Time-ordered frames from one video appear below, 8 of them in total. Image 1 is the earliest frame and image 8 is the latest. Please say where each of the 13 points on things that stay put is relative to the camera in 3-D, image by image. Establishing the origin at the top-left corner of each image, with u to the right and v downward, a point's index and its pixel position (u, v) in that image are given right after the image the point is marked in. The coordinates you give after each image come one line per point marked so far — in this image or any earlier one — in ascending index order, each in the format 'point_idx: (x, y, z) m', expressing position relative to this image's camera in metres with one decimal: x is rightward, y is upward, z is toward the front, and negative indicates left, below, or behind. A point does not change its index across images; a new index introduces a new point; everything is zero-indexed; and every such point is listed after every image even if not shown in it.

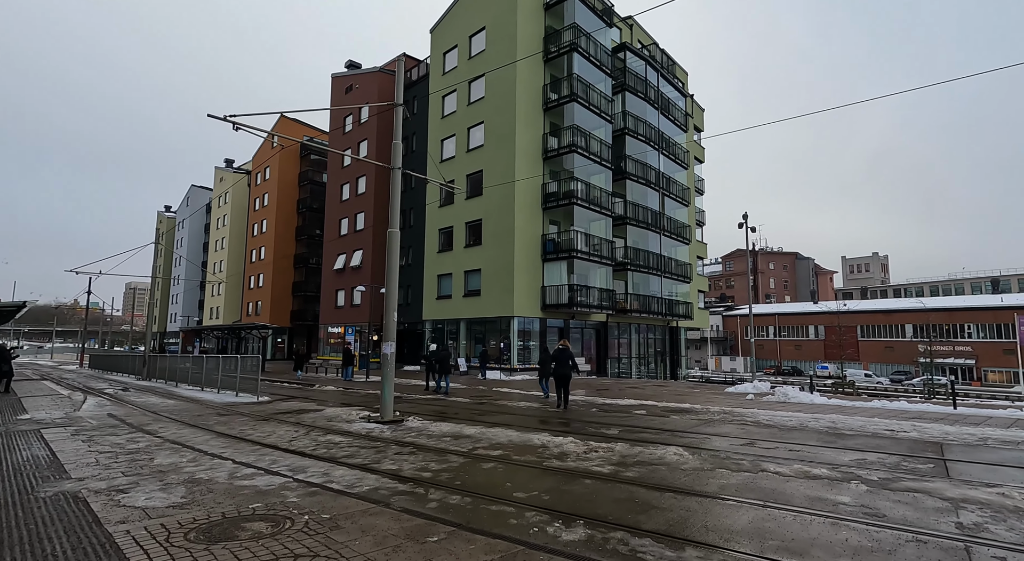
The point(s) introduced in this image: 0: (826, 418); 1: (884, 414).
0: (+7.2, -3.1, +12.1) m
1: (+9.4, -3.4, +13.4) m
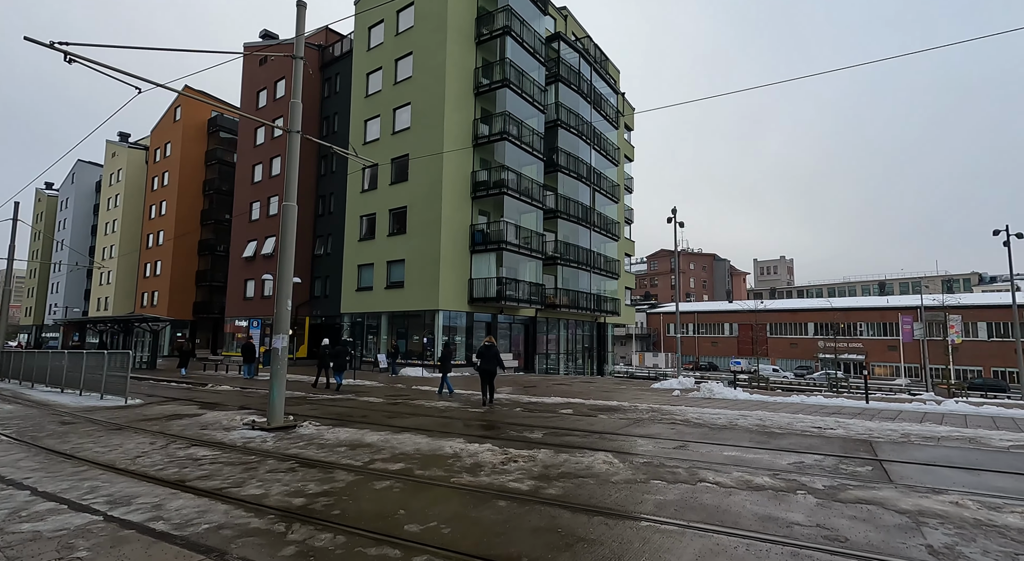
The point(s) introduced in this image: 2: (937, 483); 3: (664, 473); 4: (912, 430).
0: (+5.4, -3.0, +11.8) m
1: (+7.4, -3.2, +13.4) m
2: (+4.8, -2.3, +6.0) m
3: (+1.8, -2.3, +6.3) m
4: (+7.7, -2.9, +10.2) m
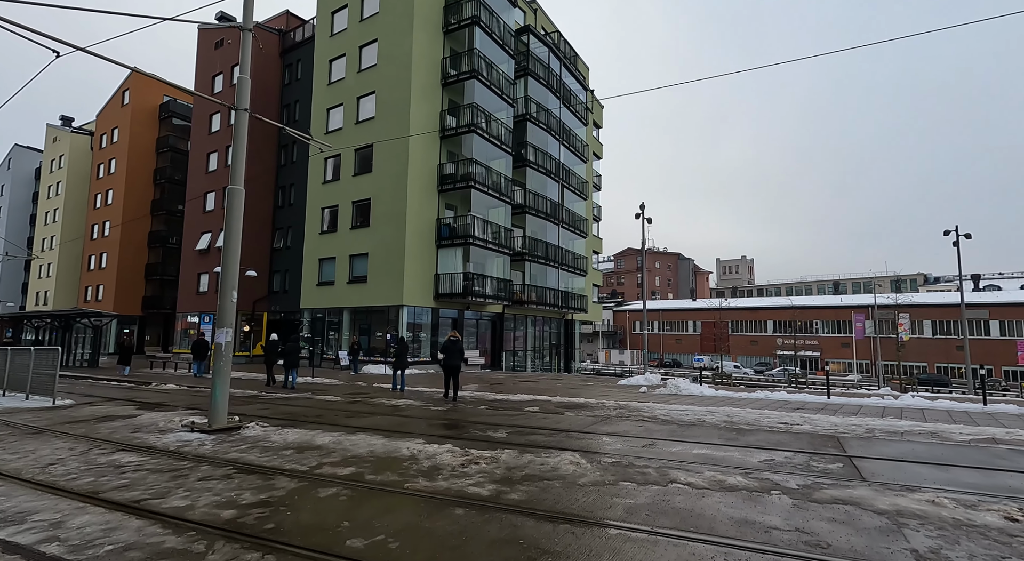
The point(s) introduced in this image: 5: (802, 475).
0: (+4.6, -2.9, +11.6) m
1: (+6.5, -3.1, +13.3) m
2: (+4.4, -2.2, +5.9) m
3: (+1.4, -2.2, +6.0) m
4: (+7.0, -2.8, +10.3) m
5: (+3.3, -2.2, +6.1) m
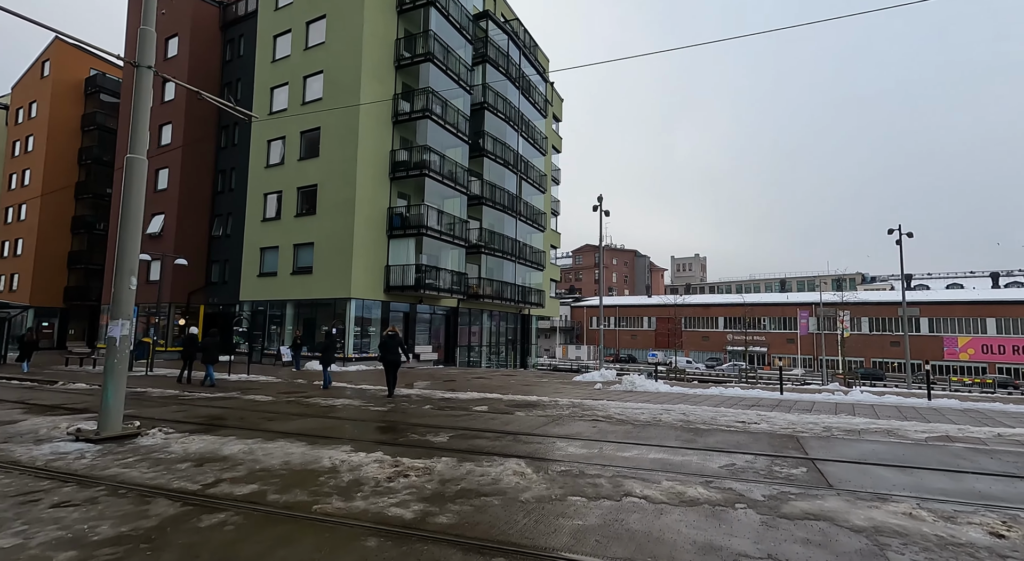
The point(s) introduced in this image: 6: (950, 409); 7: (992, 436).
0: (+3.5, -2.7, +11.2) m
1: (+5.2, -3.0, +13.0) m
2: (+3.8, -2.1, +5.4) m
3: (+0.7, -2.0, +5.3) m
4: (+6.0, -2.7, +10.0) m
5: (+2.7, -2.1, +5.6) m
6: (+10.3, -3.0, +12.5) m
7: (+7.7, -2.5, +8.5) m
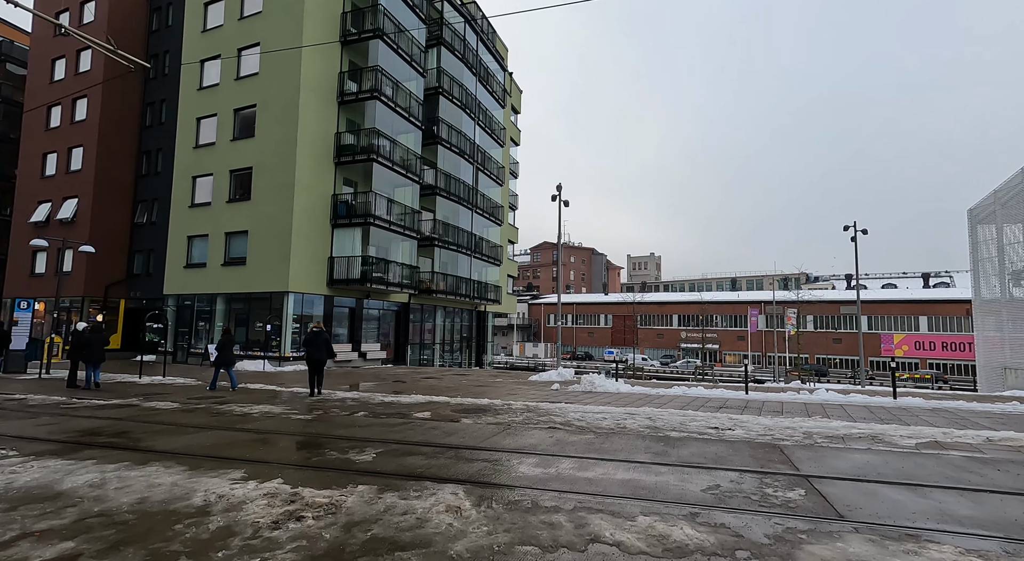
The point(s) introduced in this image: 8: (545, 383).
0: (+2.5, -2.5, +10.1) m
1: (+4.1, -2.8, +12.1) m
2: (+3.2, -2.0, +4.4) m
3: (+0.2, -1.9, +4.0) m
4: (+5.1, -2.5, +9.1) m
5: (+2.1, -2.0, +4.4) m
6: (+9.2, -2.9, +11.9) m
7: (+6.9, -2.4, +7.7) m
8: (+1.1, -3.4, +17.3) m
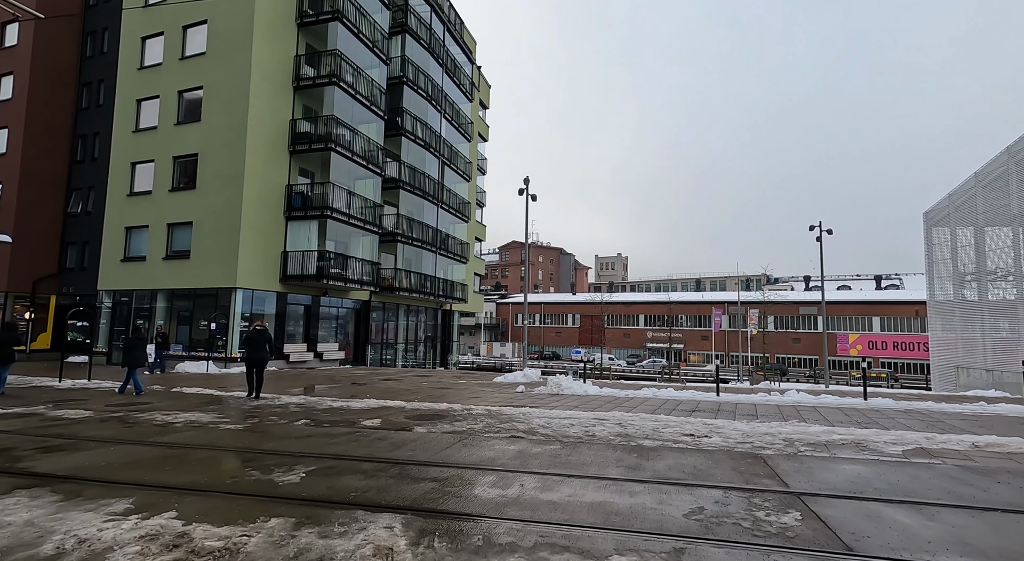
0: (+1.7, -2.4, +9.4) m
1: (+3.2, -2.7, +11.5) m
2: (+2.8, -1.9, +3.7) m
3: (-0.2, -1.8, +3.2) m
4: (+4.4, -2.4, +8.6) m
5: (+1.7, -1.9, +3.7) m
6: (+8.3, -2.8, +11.6) m
7: (+6.3, -2.3, +7.3) m
8: (0.0, -3.3, +16.5) m
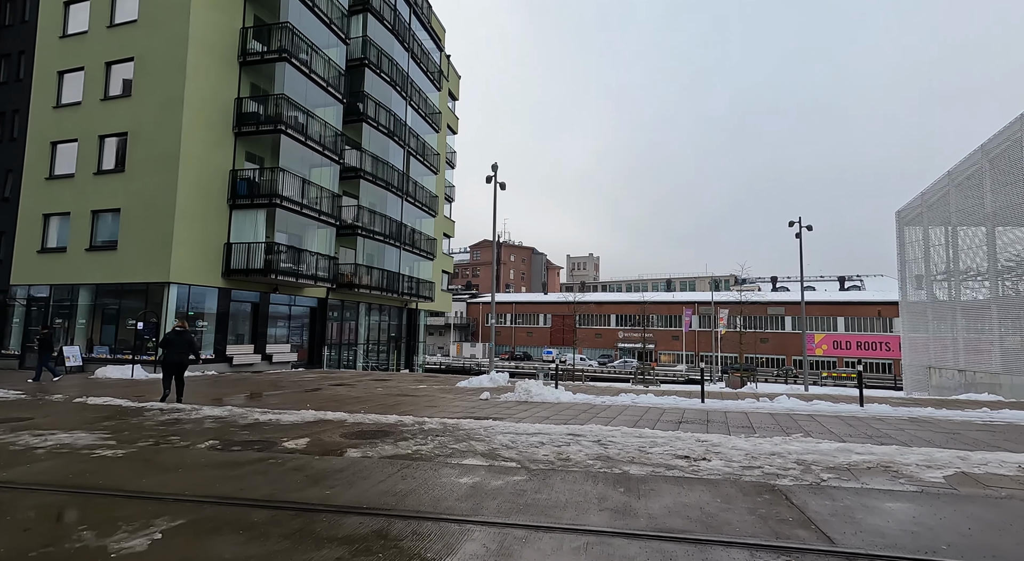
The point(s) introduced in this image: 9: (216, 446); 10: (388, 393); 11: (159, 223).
0: (+1.1, -2.3, +7.9) m
1: (+2.5, -2.6, +10.1) m
2: (+2.5, -1.8, +2.3) m
3: (-0.4, -1.6, +1.6) m
4: (+3.9, -2.3, +7.2) m
5: (+1.4, -1.7, +2.3) m
6: (+7.6, -2.7, +10.5) m
7: (+5.8, -2.2, +6.1) m
8: (-1.0, -3.1, +15.0) m
9: (-4.1, -2.2, +7.3) m
10: (-3.4, -3.1, +14.5) m
11: (-12.2, +2.0, +18.4) m
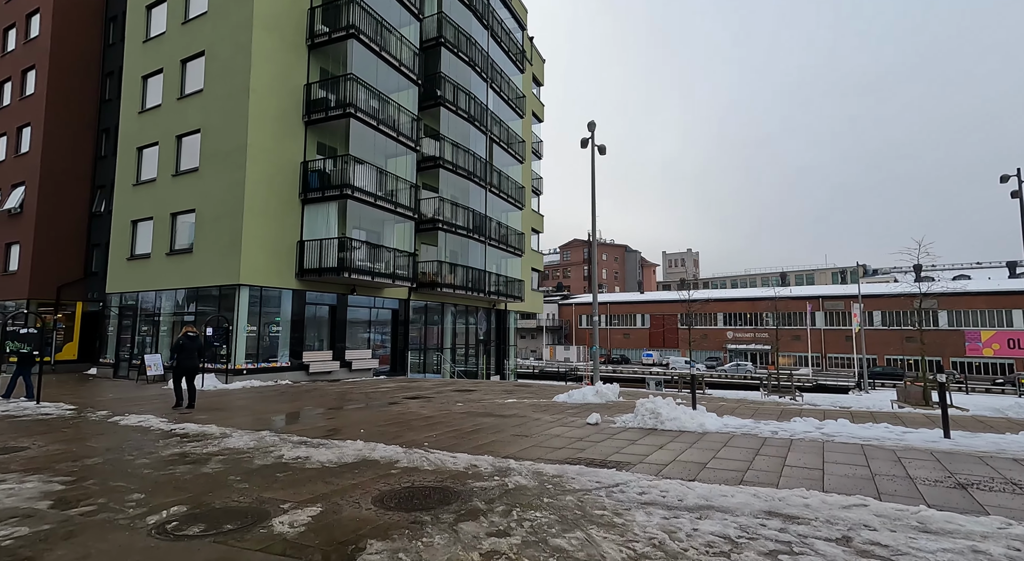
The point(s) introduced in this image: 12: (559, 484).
0: (+2.4, -1.9, +4.3) m
1: (+4.1, -2.1, +6.1) m
2: (+2.7, -1.3, -1.5) m
3: (-0.3, -1.2, -1.7) m
4: (+4.9, -1.8, +3.1) m
5: (+1.7, -1.3, -1.4) m
6: (+9.2, -2.1, +5.6) m
7: (+6.6, -1.6, +1.6) m
8: (+1.5, -2.8, +11.5) m
9: (-2.9, -2.0, +4.5) m
10: (-0.9, -2.8, +11.5) m
11: (-9.0, +1.9, +17.0) m
12: (+0.5, -2.1, +5.5) m
